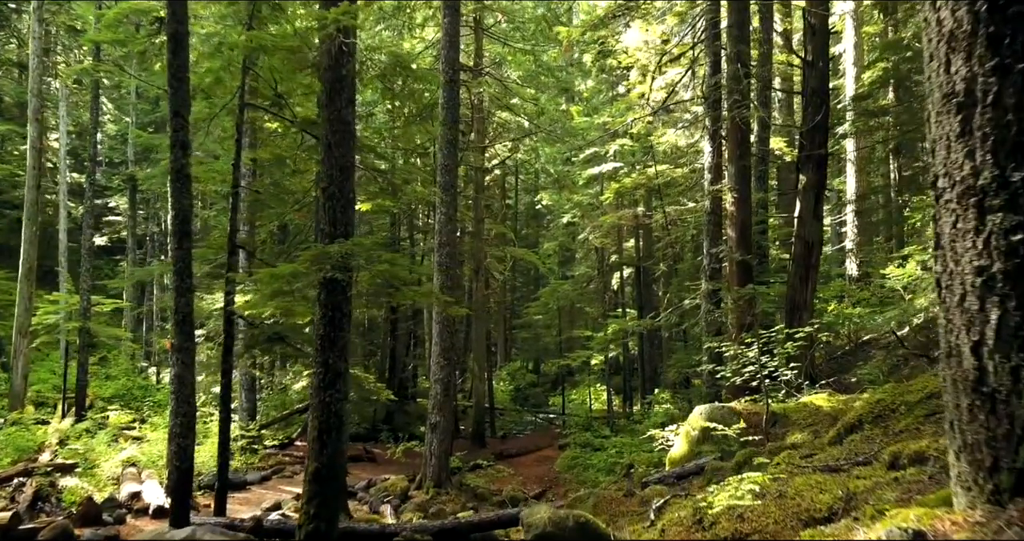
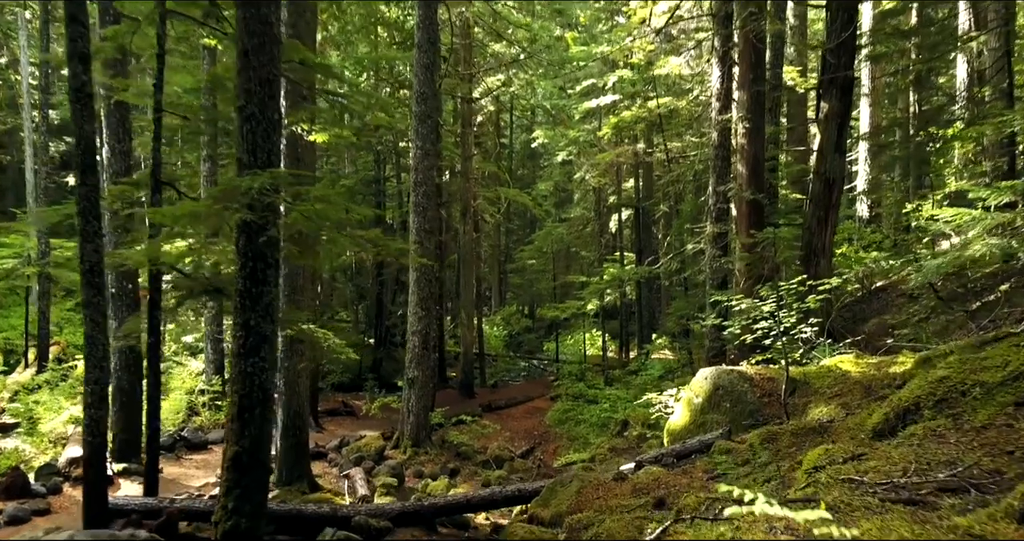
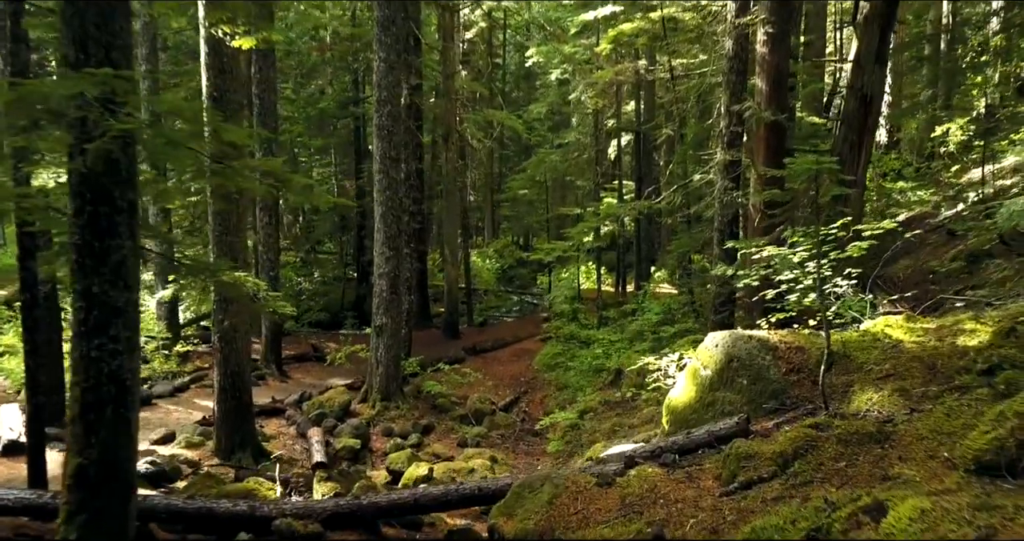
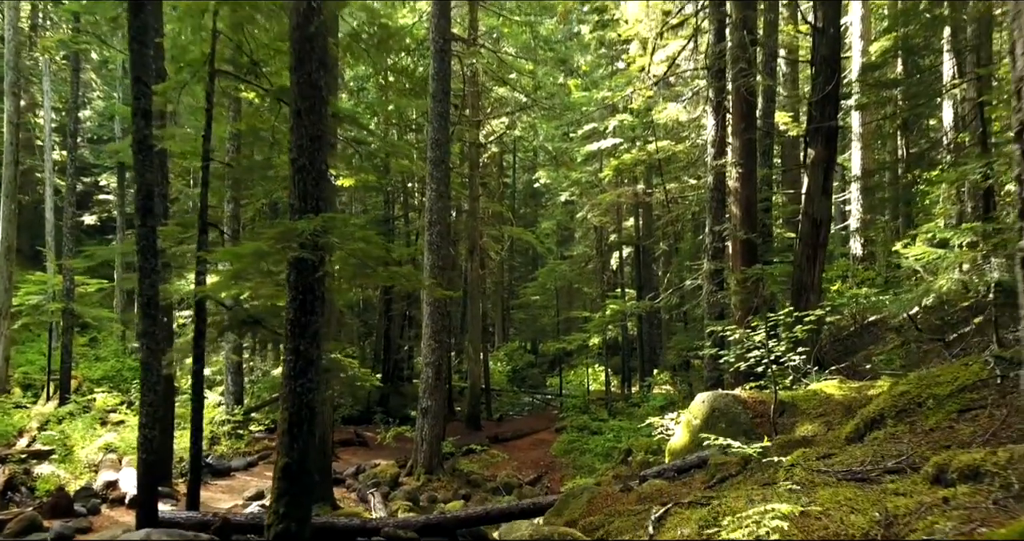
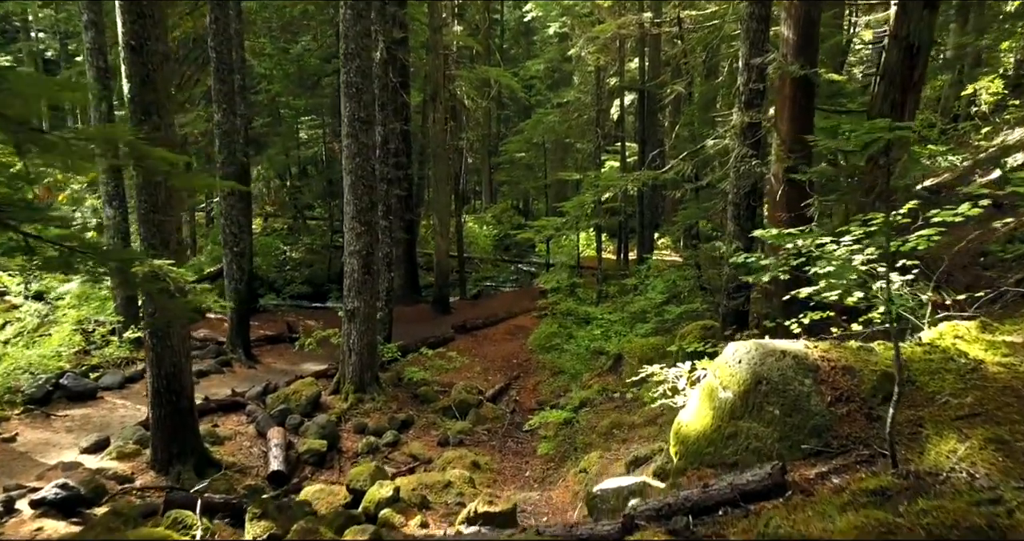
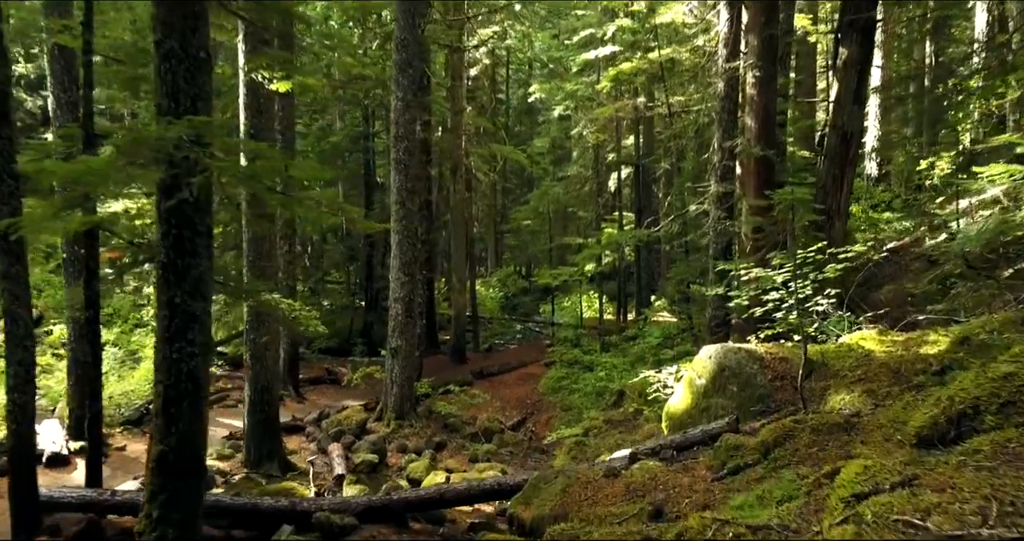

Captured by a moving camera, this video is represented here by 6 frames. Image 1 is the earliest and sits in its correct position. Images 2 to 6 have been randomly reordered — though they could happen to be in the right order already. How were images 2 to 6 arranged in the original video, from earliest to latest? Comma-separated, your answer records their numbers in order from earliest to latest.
4, 2, 6, 3, 5
